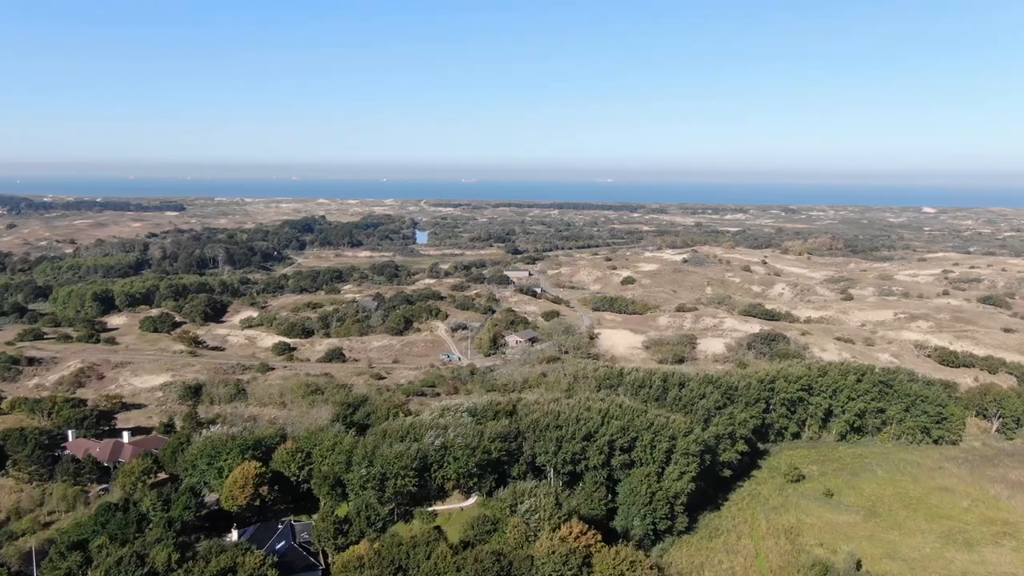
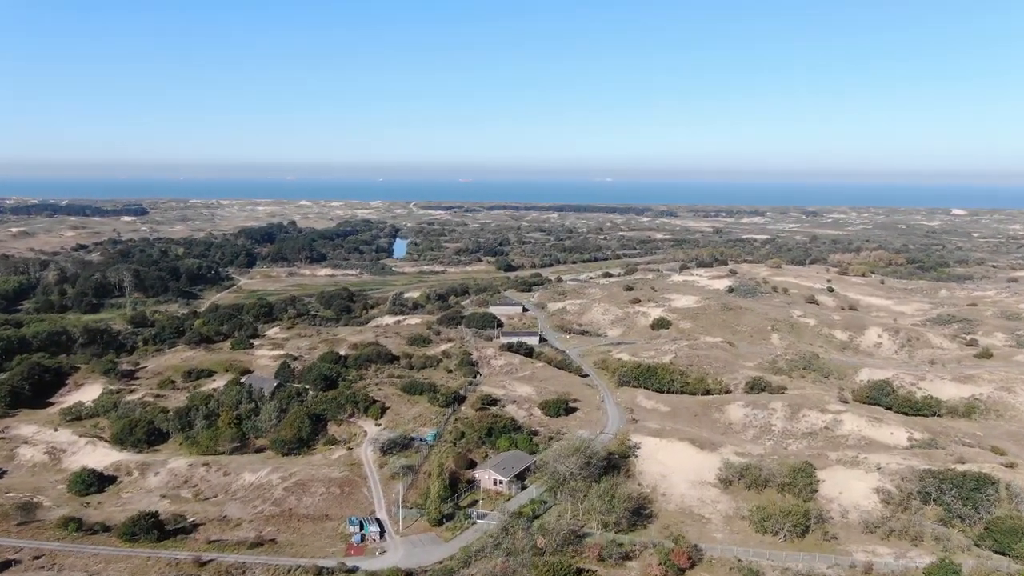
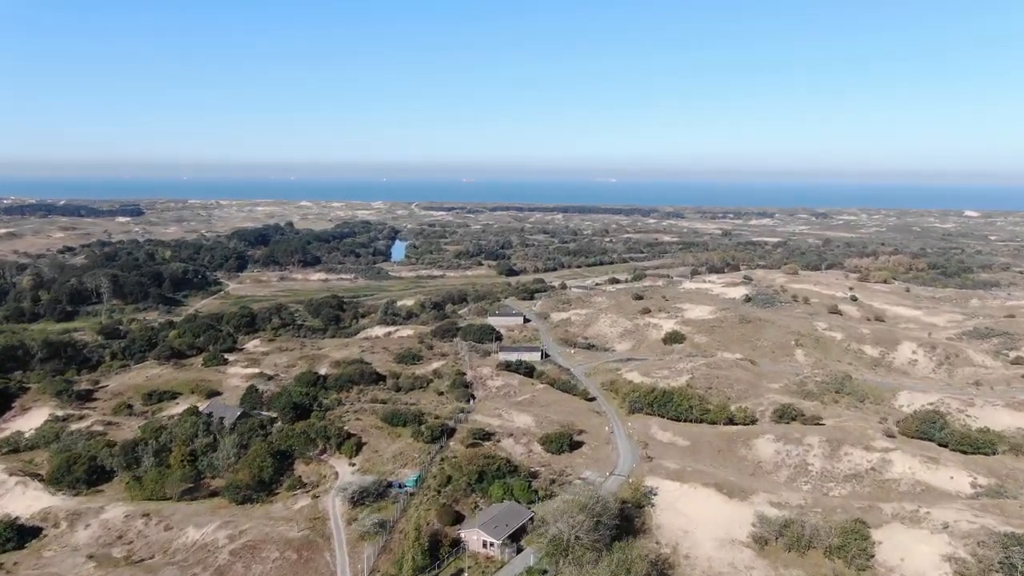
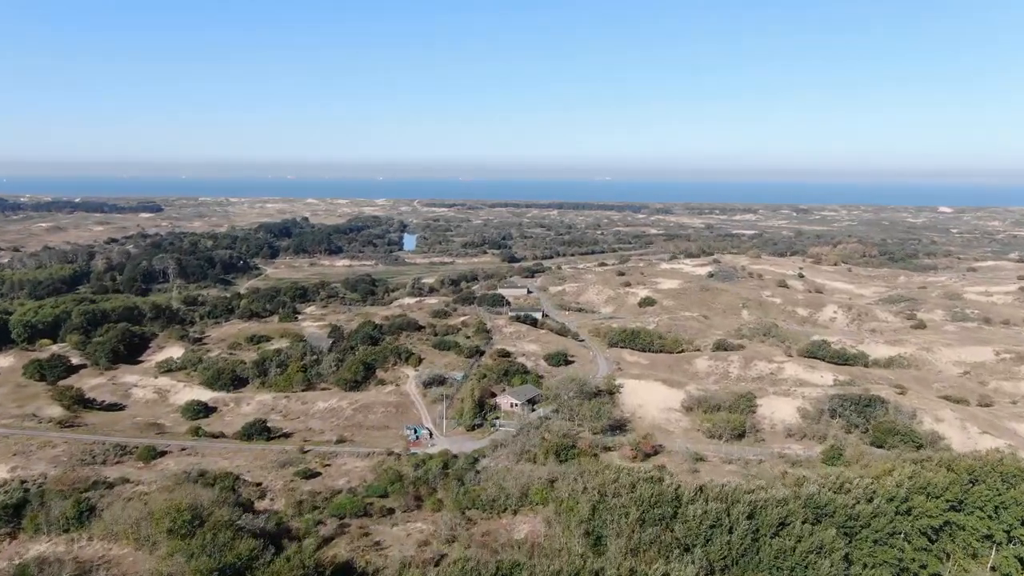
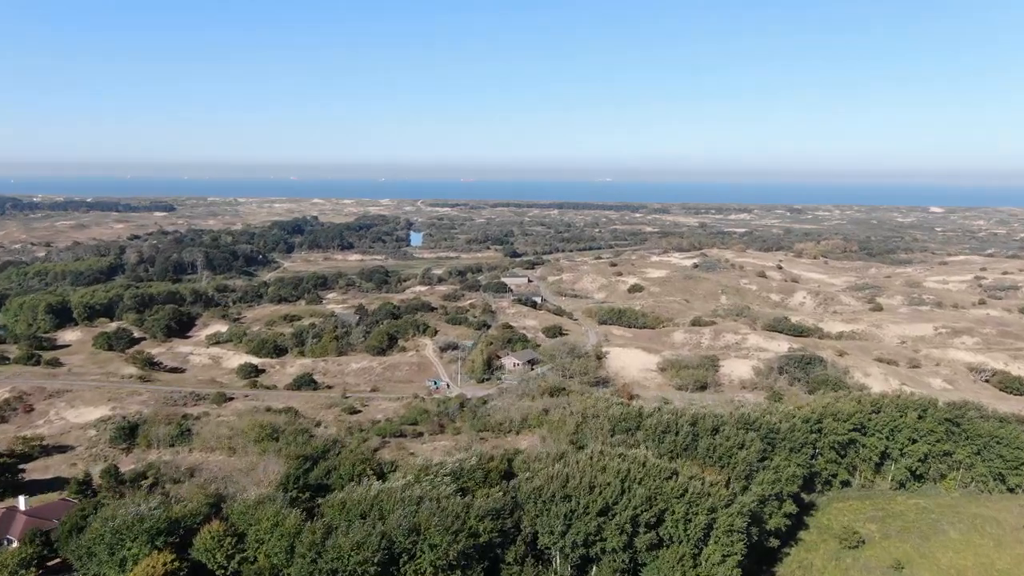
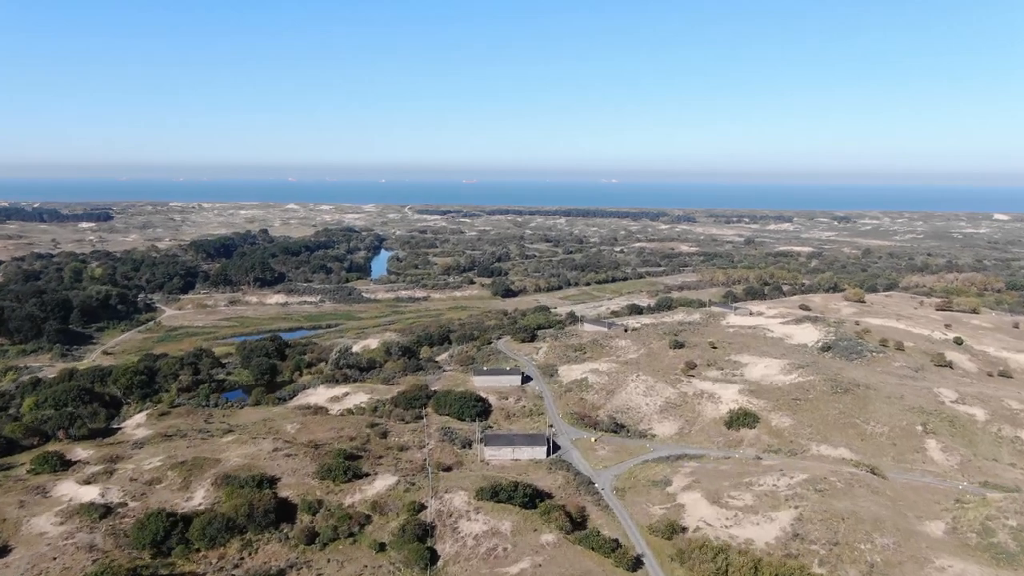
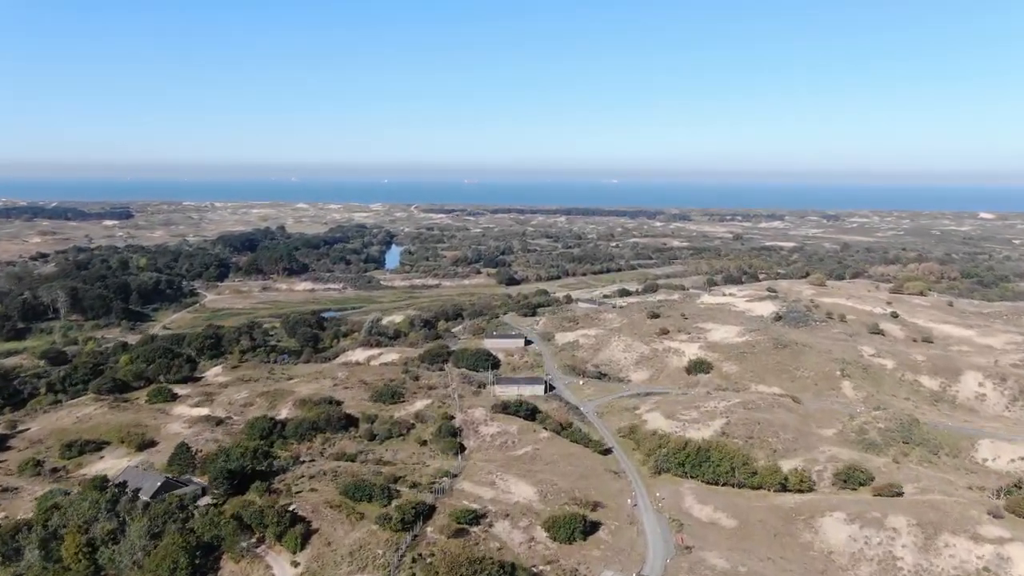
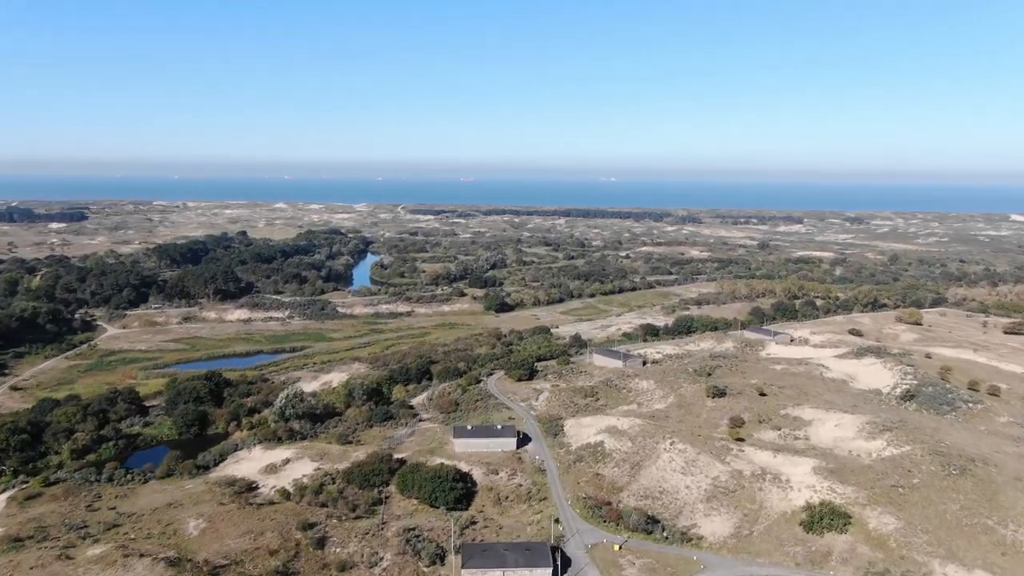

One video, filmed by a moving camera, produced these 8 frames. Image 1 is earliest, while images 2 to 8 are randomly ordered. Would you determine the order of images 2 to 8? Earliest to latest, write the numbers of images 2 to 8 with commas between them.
5, 4, 2, 3, 7, 6, 8
